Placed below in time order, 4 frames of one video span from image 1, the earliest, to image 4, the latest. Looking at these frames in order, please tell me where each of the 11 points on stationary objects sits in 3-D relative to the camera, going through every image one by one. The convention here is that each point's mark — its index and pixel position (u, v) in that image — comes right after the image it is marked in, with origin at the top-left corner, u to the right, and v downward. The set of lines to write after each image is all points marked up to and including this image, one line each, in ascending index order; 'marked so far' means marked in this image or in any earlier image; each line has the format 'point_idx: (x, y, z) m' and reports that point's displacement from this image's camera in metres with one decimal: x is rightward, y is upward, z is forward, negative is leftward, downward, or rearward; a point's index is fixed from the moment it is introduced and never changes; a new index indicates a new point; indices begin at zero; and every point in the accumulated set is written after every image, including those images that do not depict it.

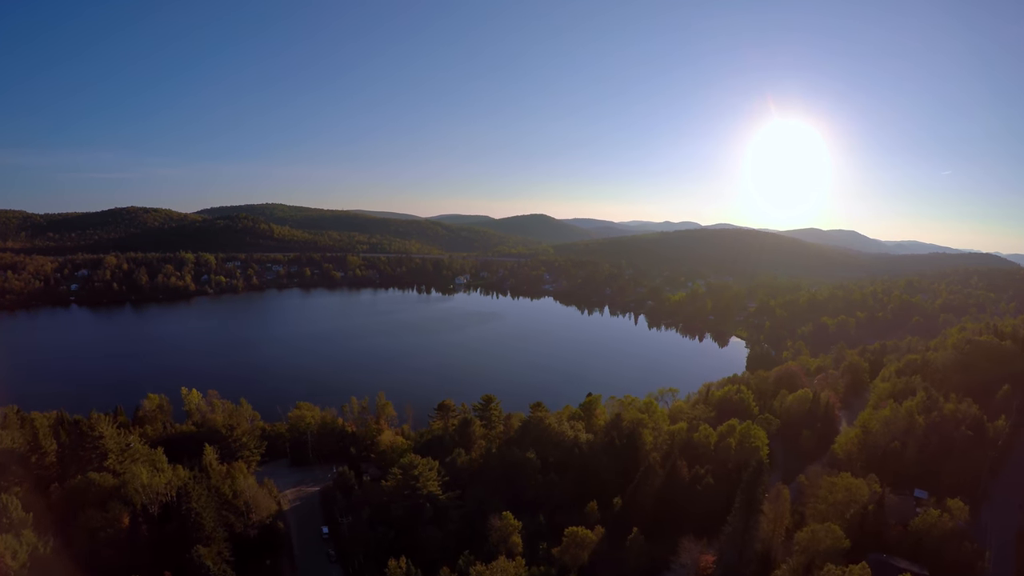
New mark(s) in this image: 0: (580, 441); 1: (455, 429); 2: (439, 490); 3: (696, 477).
0: (+2.5, -5.6, +17.1) m
1: (-2.2, -5.3, +17.7) m
2: (-2.3, -6.4, +14.8) m
3: (+6.4, -6.5, +16.1) m
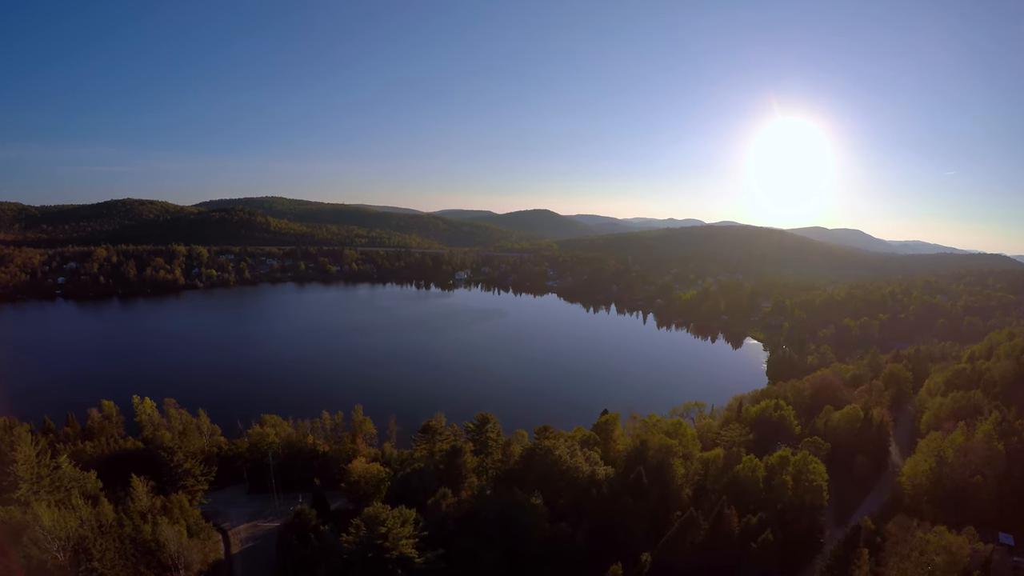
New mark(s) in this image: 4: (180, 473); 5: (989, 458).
0: (+2.5, -5.5, +13.6) m
1: (-2.2, -5.2, +14.2) m
2: (-2.3, -6.3, +11.3) m
3: (+6.3, -6.5, +12.5) m
4: (-12.2, -6.8, +17.1) m
5: (+17.8, -6.4, +17.4) m
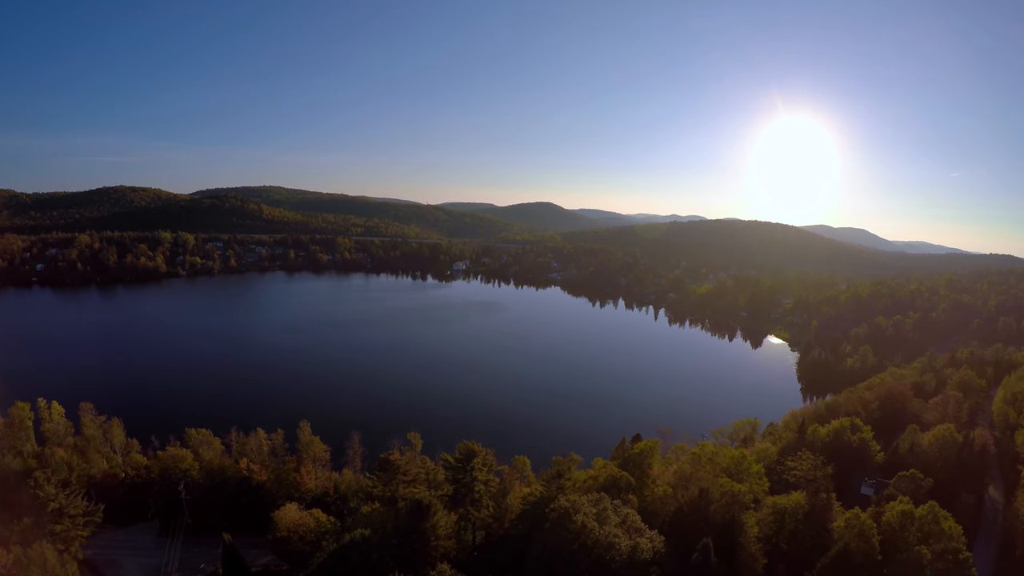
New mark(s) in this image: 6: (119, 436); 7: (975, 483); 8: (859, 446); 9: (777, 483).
0: (+2.4, -5.0, +8.8) m
1: (-2.2, -4.6, +9.4) m
2: (-2.4, -5.7, +6.5) m
3: (+6.2, -6.0, +7.7) m
4: (-12.3, -6.0, +12.4) m
5: (+17.7, -6.0, +12.6) m
6: (-14.6, -5.5, +17.5) m
7: (+16.5, -7.0, +16.5) m
8: (+11.6, -5.3, +15.6) m
9: (+7.9, -5.8, +14.3) m
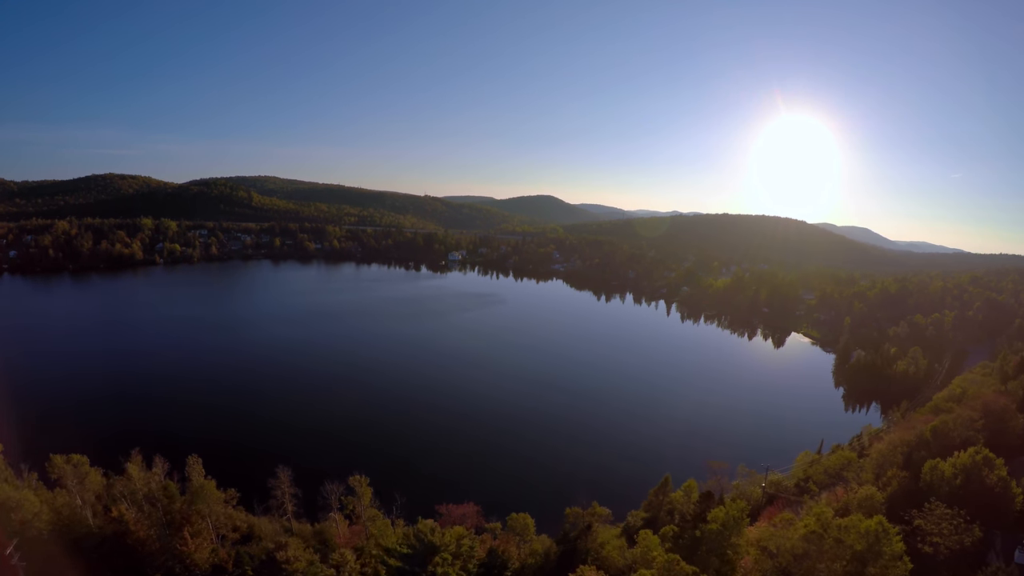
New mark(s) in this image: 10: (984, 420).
0: (+2.3, -4.5, +4.0) m
1: (-2.3, -4.0, +4.7) m
2: (-2.5, -5.2, +1.8) m
3: (+6.1, -5.5, +3.0) m
4: (-12.4, -5.3, +7.6) m
5: (+17.6, -5.5, +7.9) m
6: (-14.7, -4.7, +12.7) m
7: (+16.4, -6.5, +11.8) m
8: (+11.5, -4.8, +10.9) m
9: (+7.8, -5.2, +9.5) m
10: (+16.9, -4.6, +16.9) m
